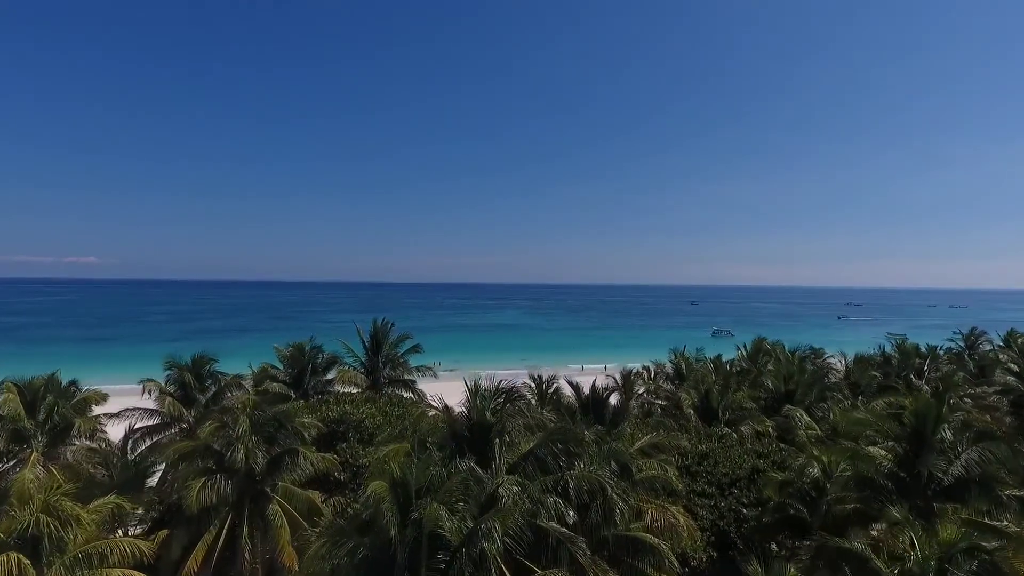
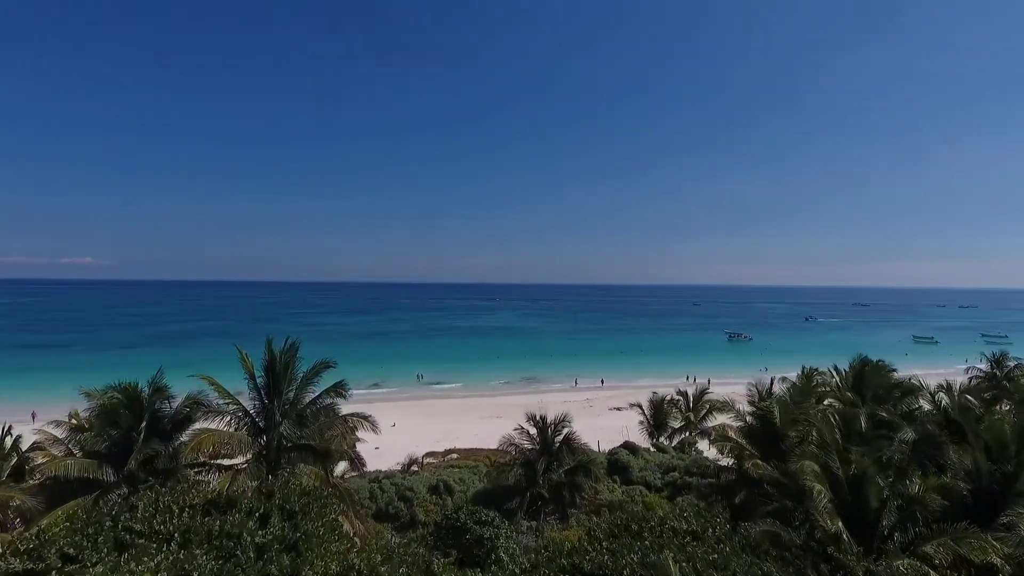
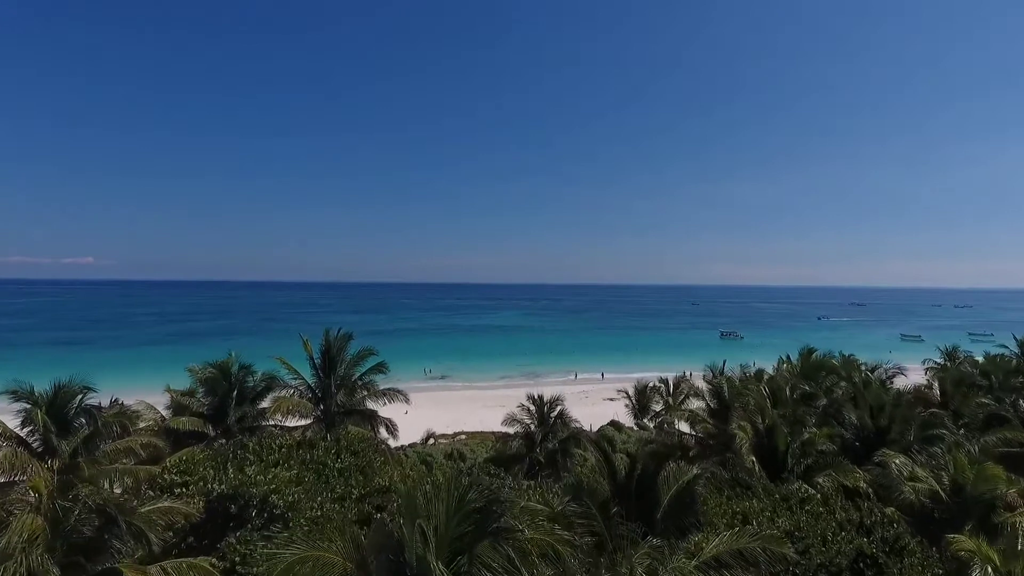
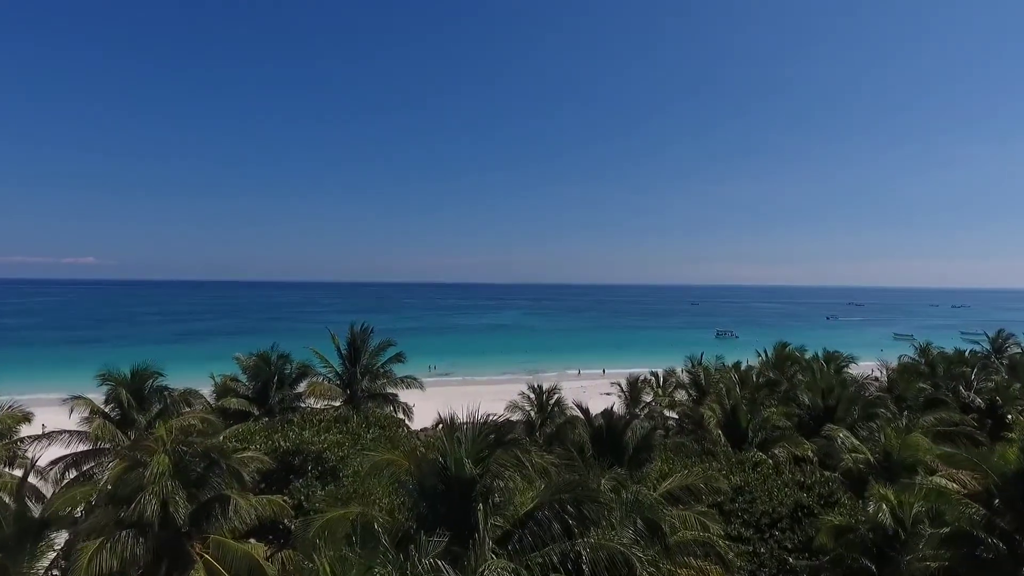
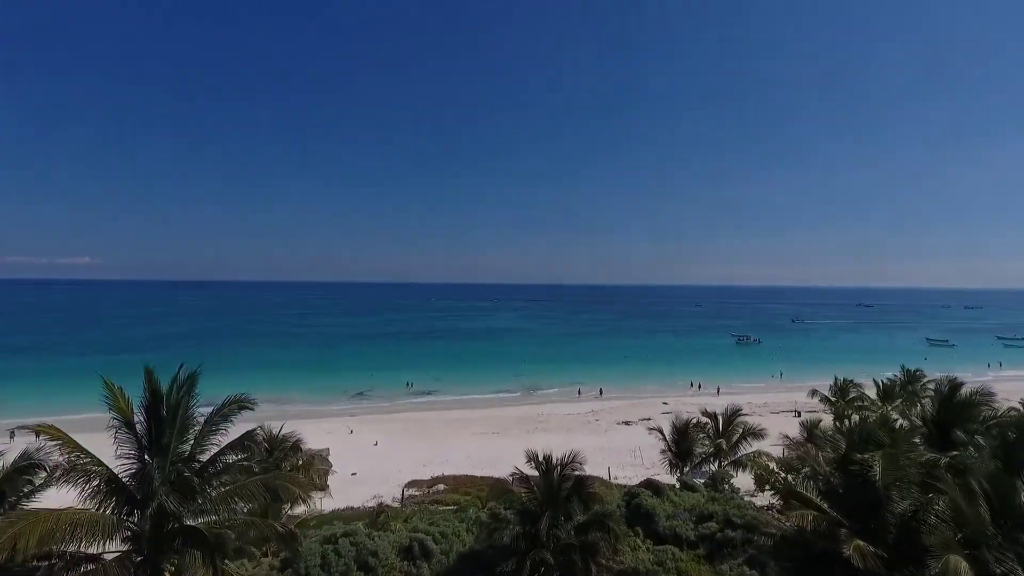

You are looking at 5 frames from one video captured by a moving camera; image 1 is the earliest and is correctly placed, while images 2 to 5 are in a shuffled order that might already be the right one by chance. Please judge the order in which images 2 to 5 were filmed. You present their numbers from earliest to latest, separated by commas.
4, 3, 2, 5
